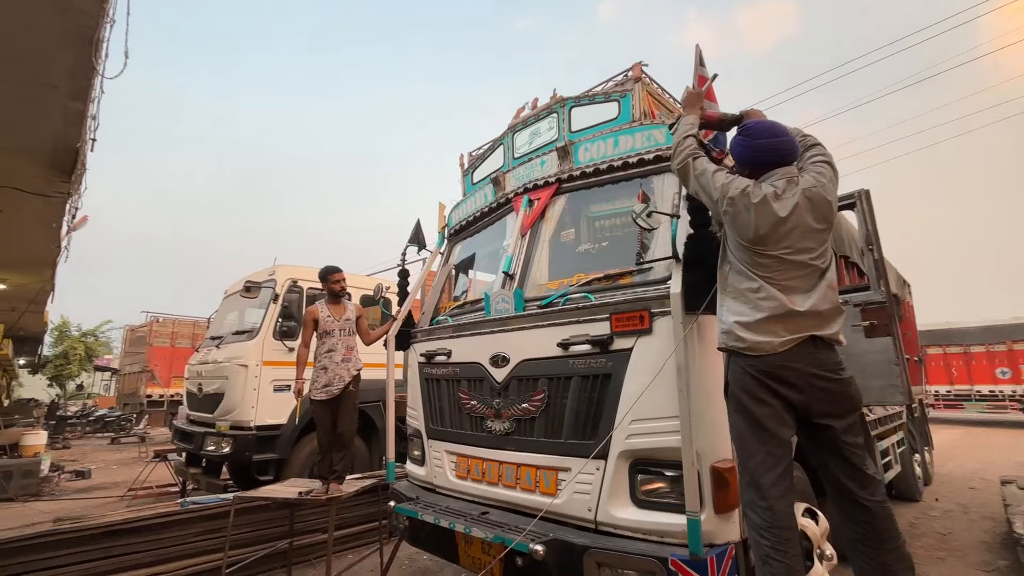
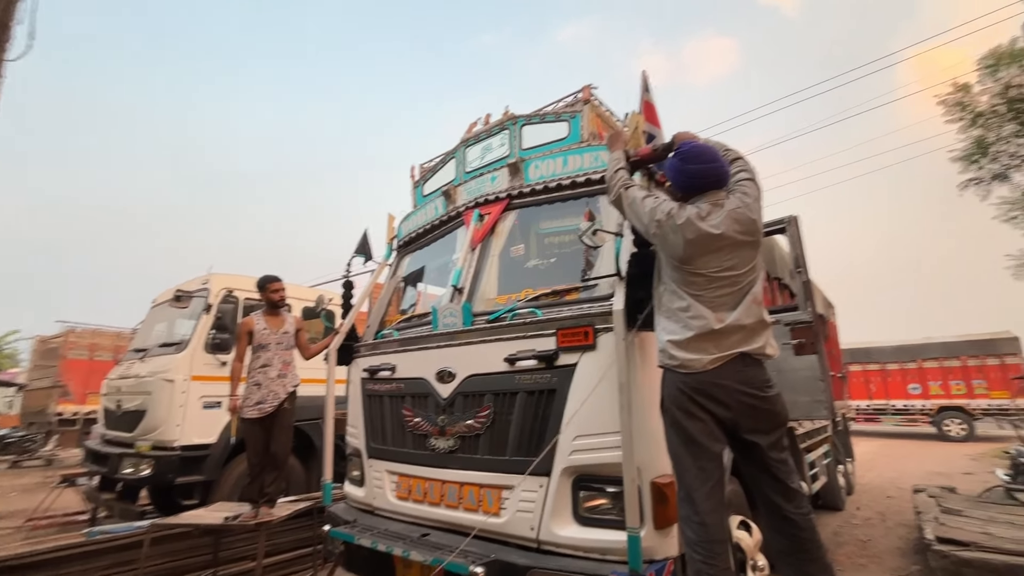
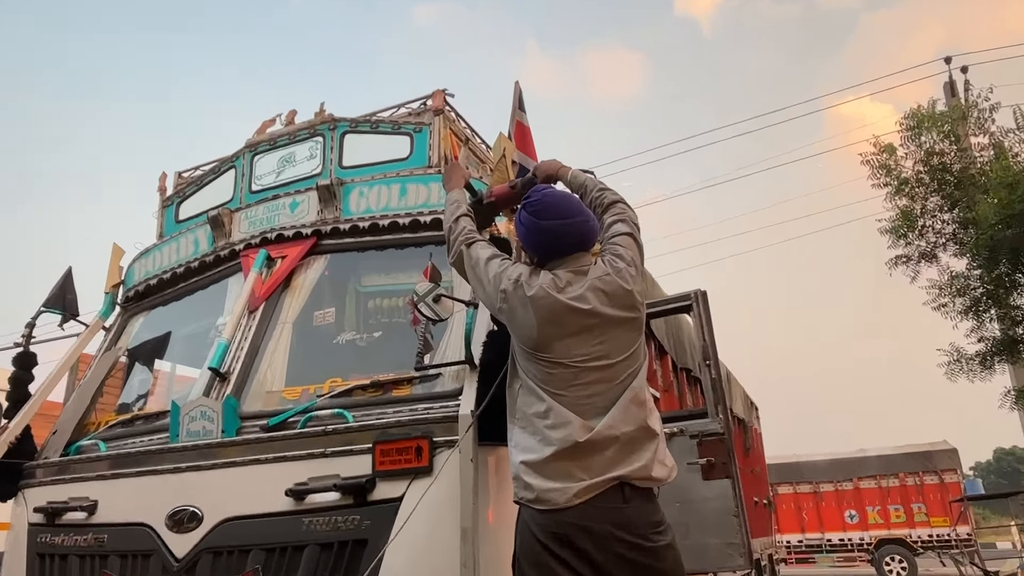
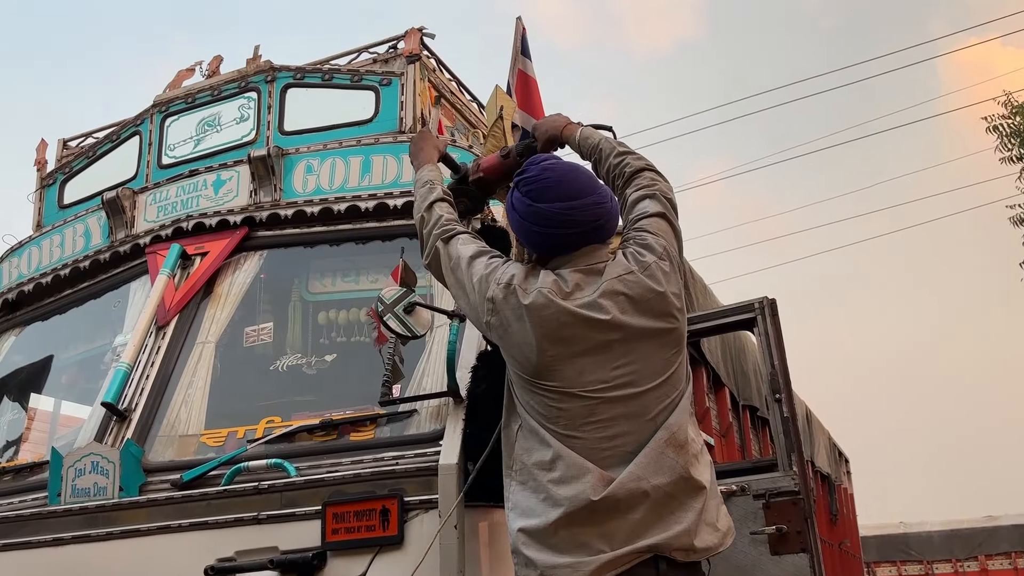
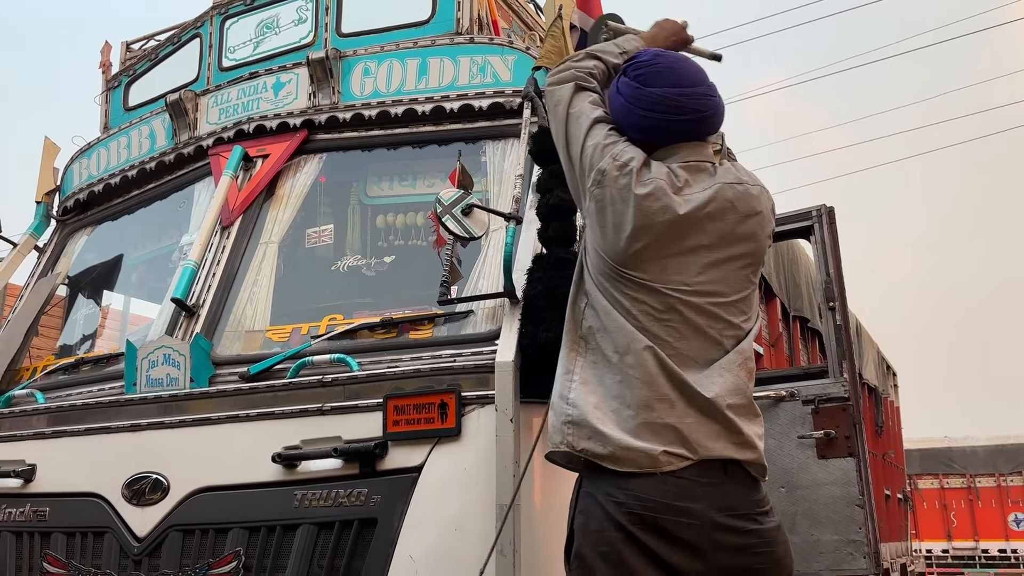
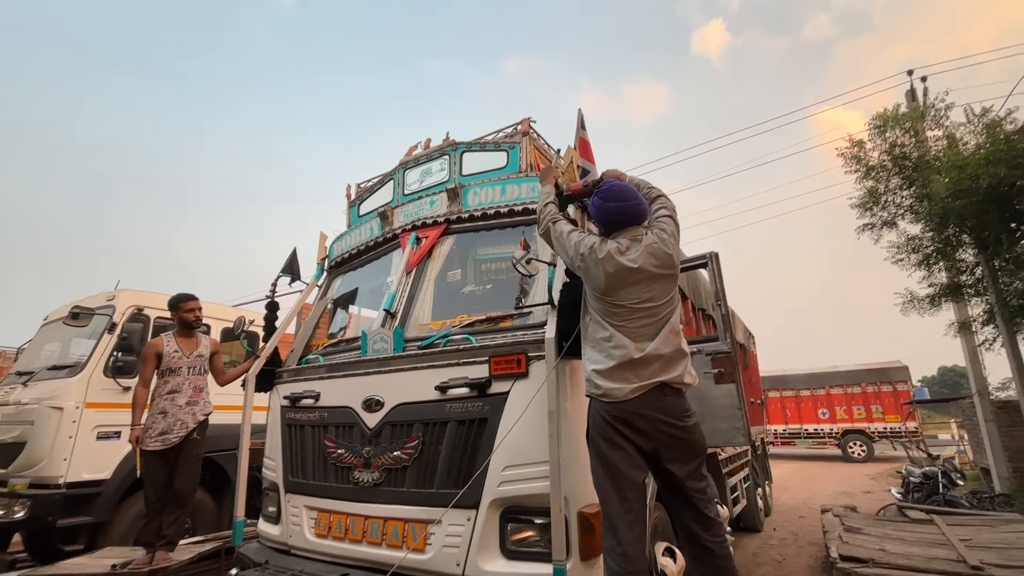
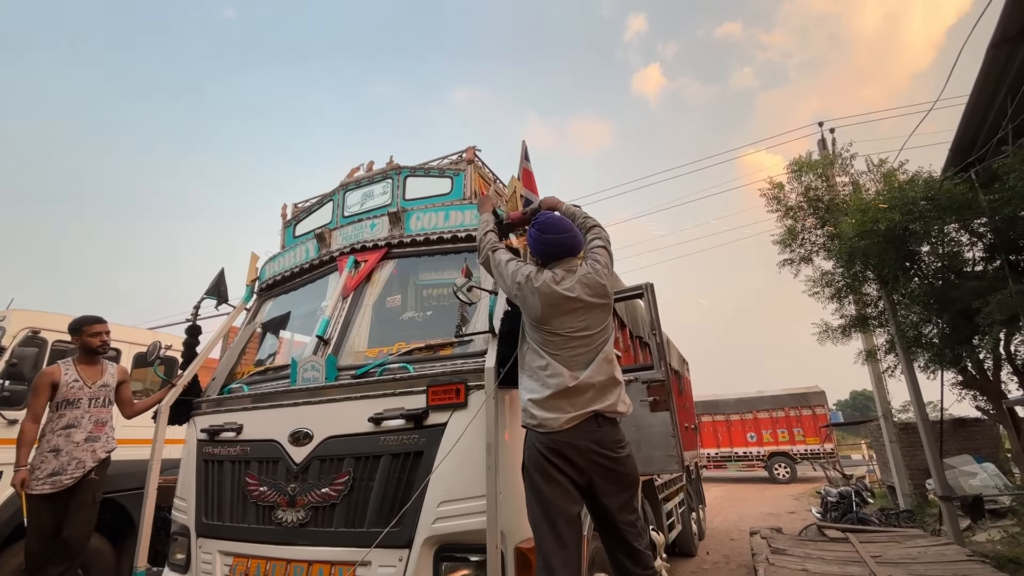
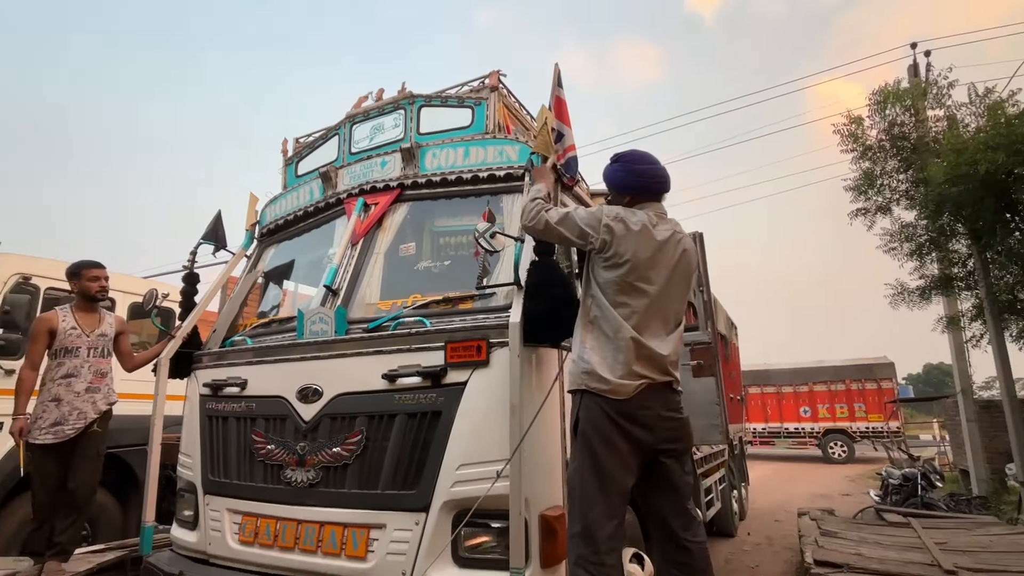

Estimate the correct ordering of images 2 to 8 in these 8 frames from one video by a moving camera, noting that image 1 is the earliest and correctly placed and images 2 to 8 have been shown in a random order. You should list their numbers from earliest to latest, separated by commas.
2, 6, 7, 3, 4, 5, 8
